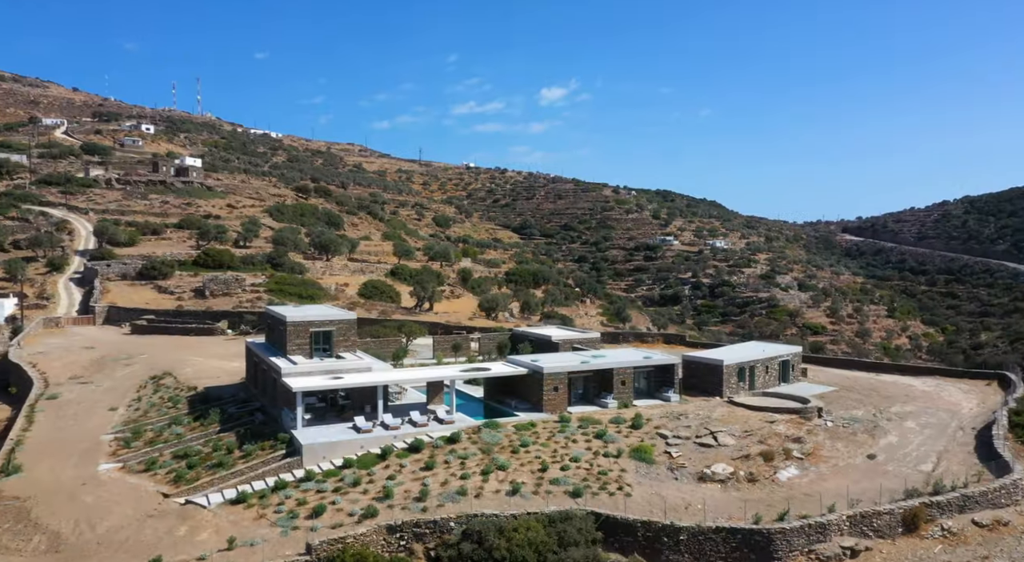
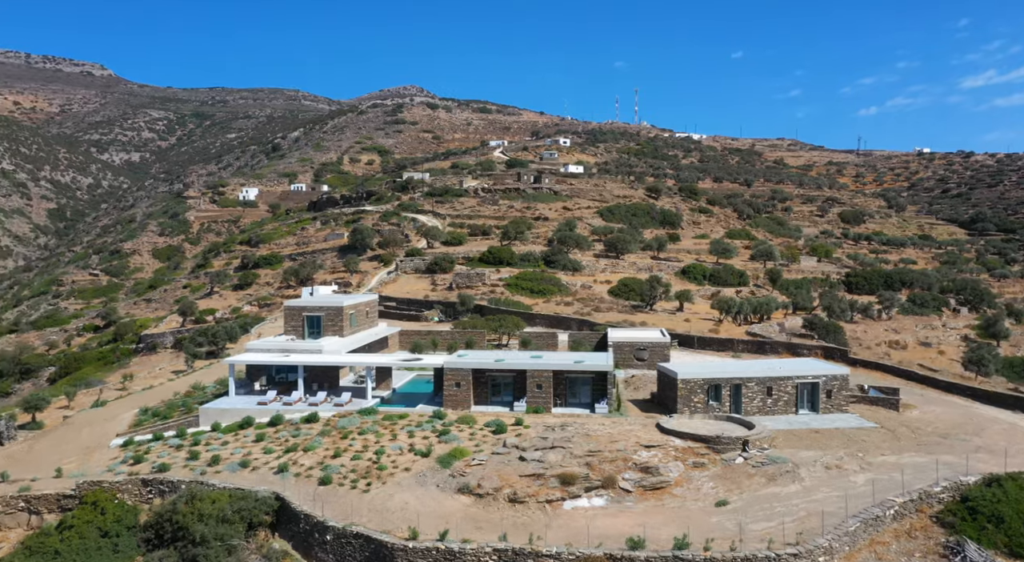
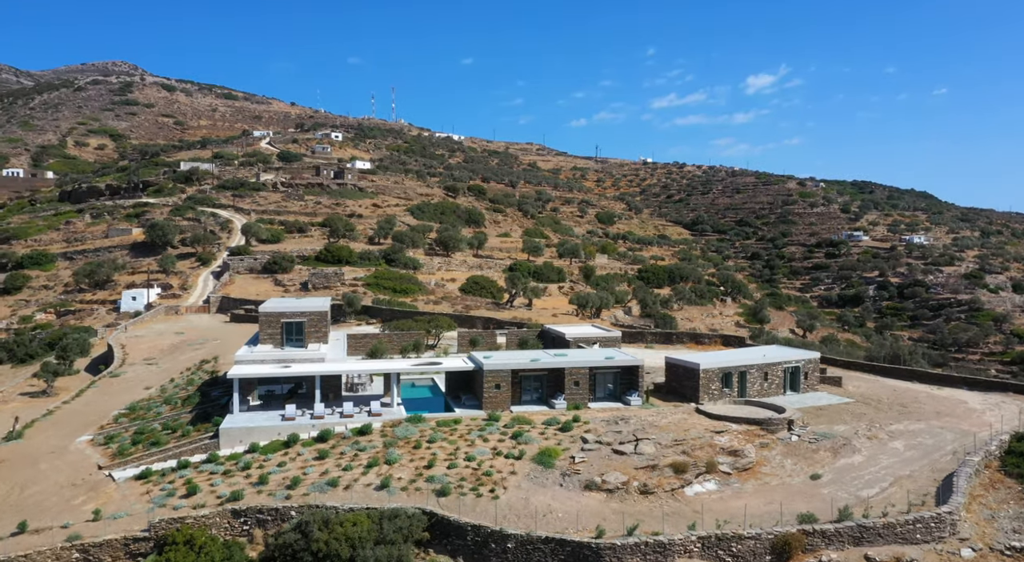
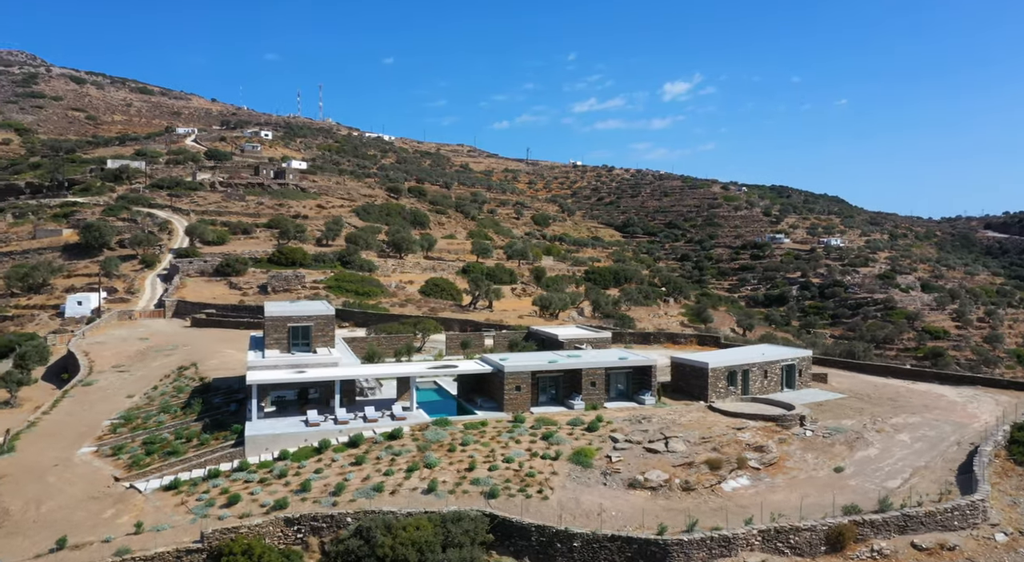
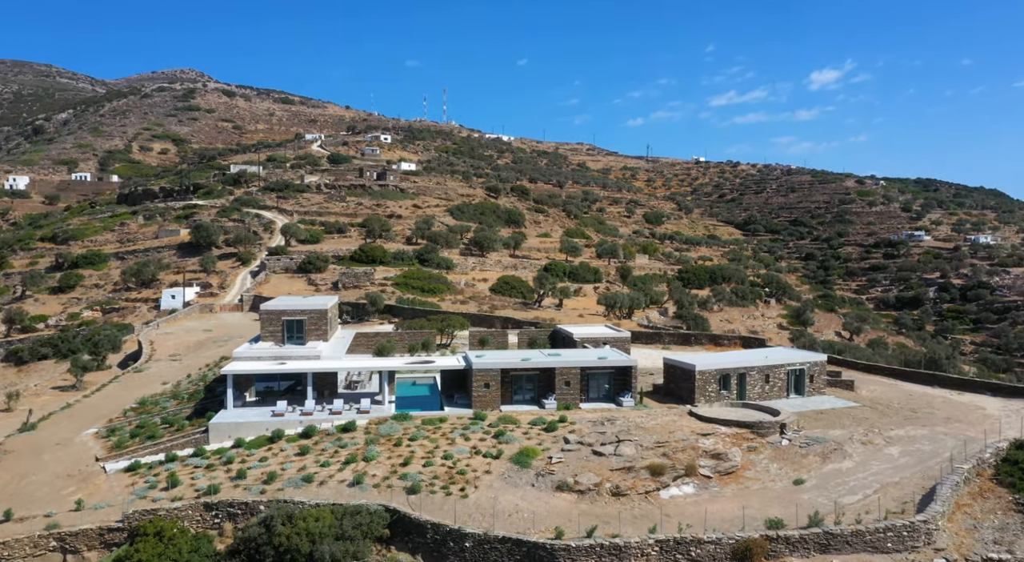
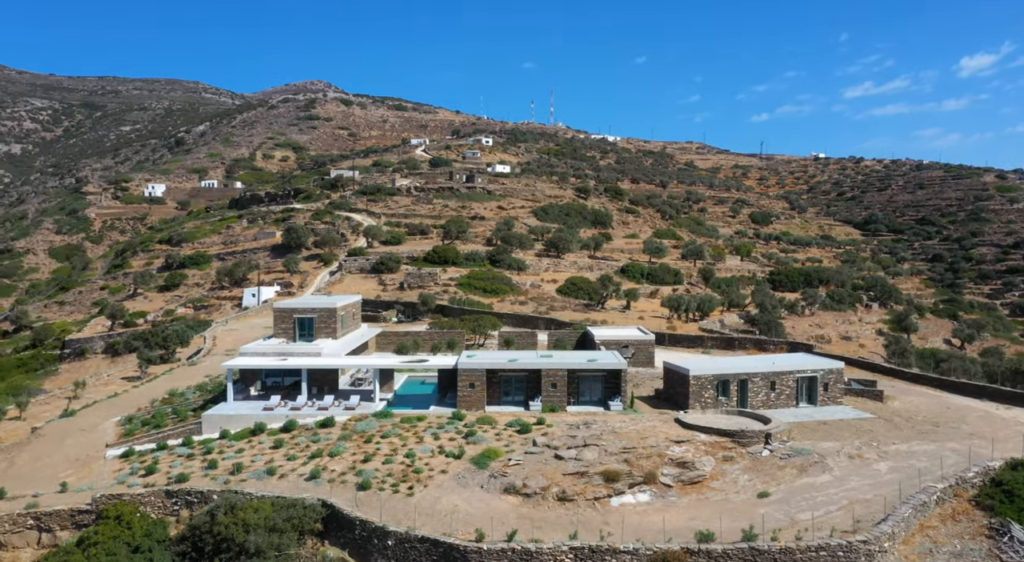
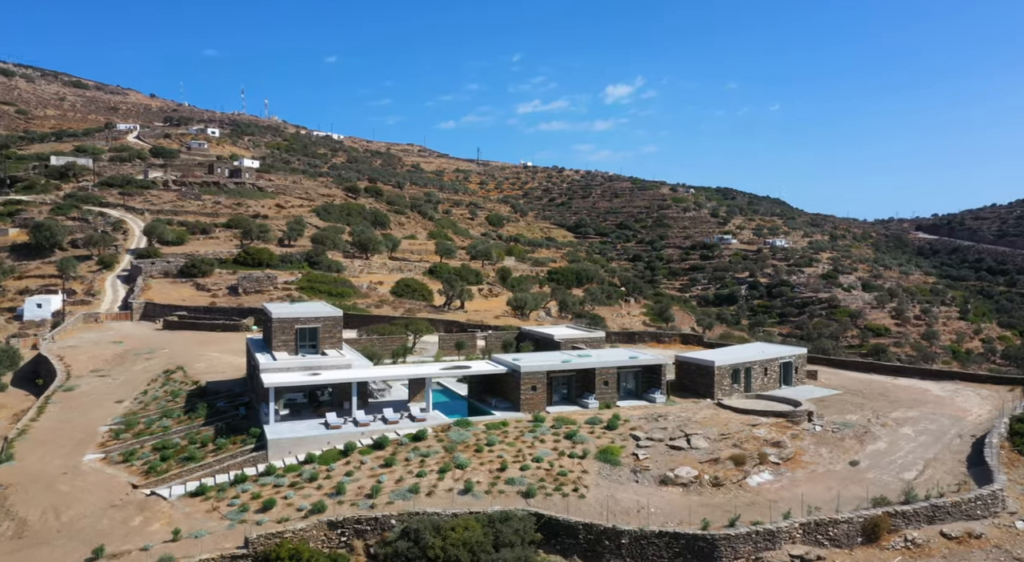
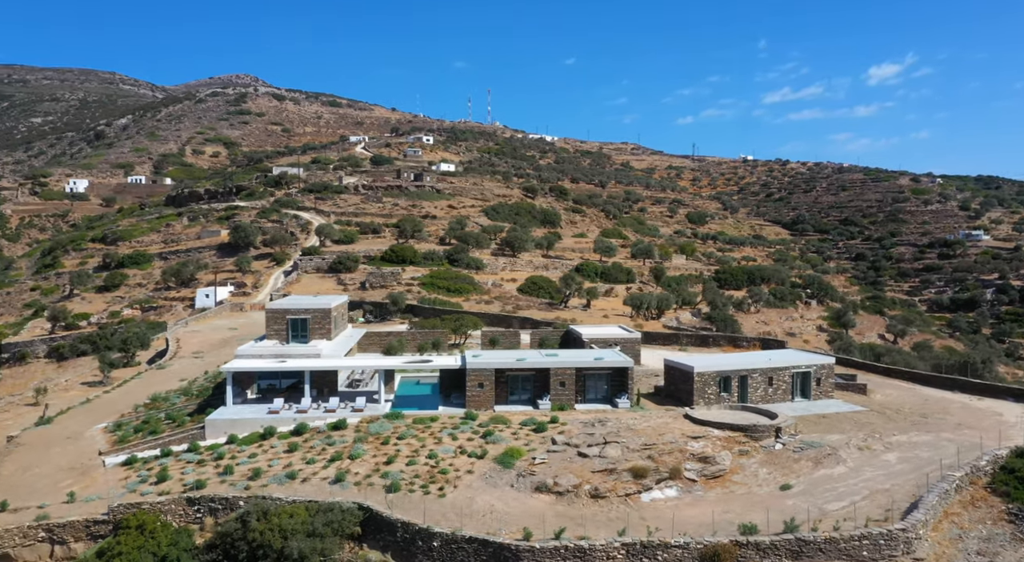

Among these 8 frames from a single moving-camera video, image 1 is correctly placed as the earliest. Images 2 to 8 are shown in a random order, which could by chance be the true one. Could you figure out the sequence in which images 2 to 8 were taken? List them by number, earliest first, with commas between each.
7, 4, 3, 5, 8, 6, 2
